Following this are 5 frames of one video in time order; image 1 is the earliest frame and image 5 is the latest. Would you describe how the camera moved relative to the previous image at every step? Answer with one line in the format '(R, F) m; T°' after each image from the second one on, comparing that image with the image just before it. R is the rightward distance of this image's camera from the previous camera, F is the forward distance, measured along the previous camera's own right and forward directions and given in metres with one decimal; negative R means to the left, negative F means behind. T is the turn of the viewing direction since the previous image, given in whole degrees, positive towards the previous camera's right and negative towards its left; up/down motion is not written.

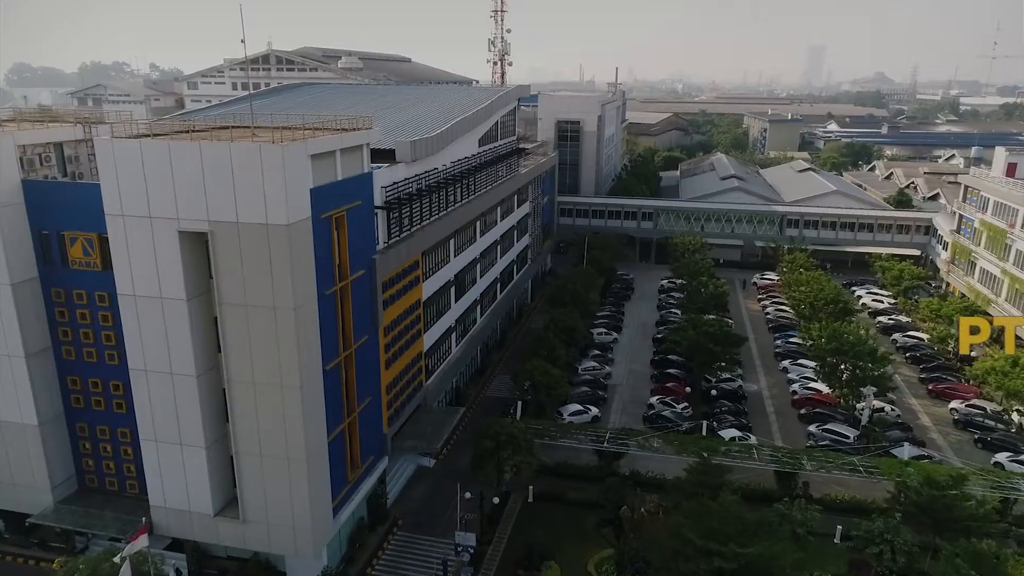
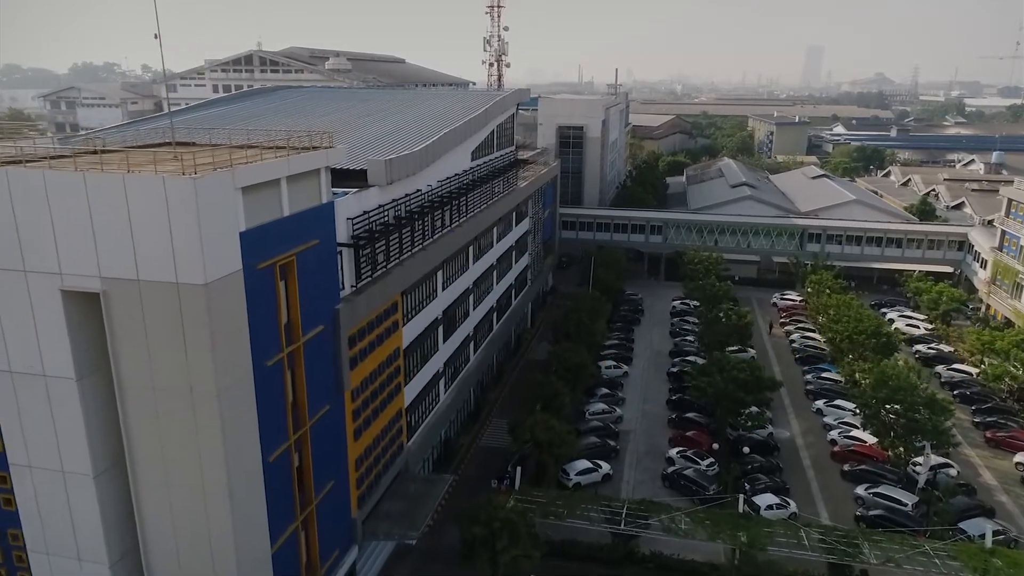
(0.0, +3.9) m; 0°
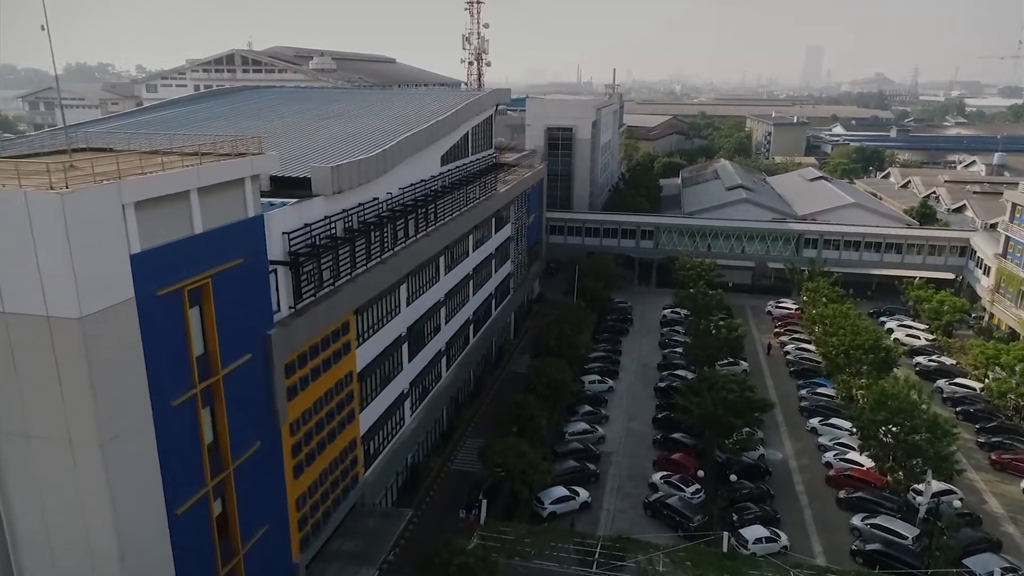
(+1.0, +1.7) m; 0°
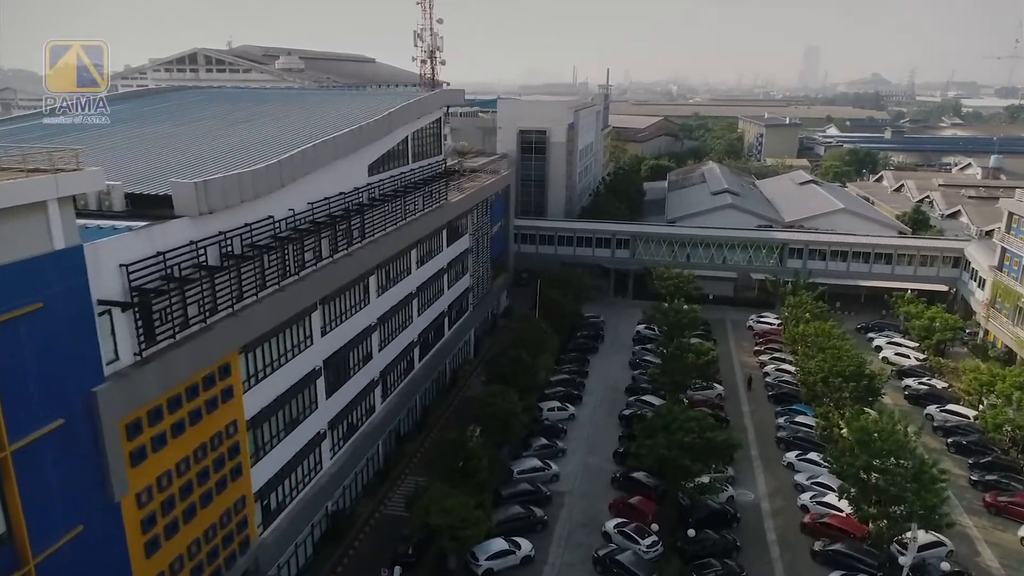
(+2.0, +2.6) m; 0°
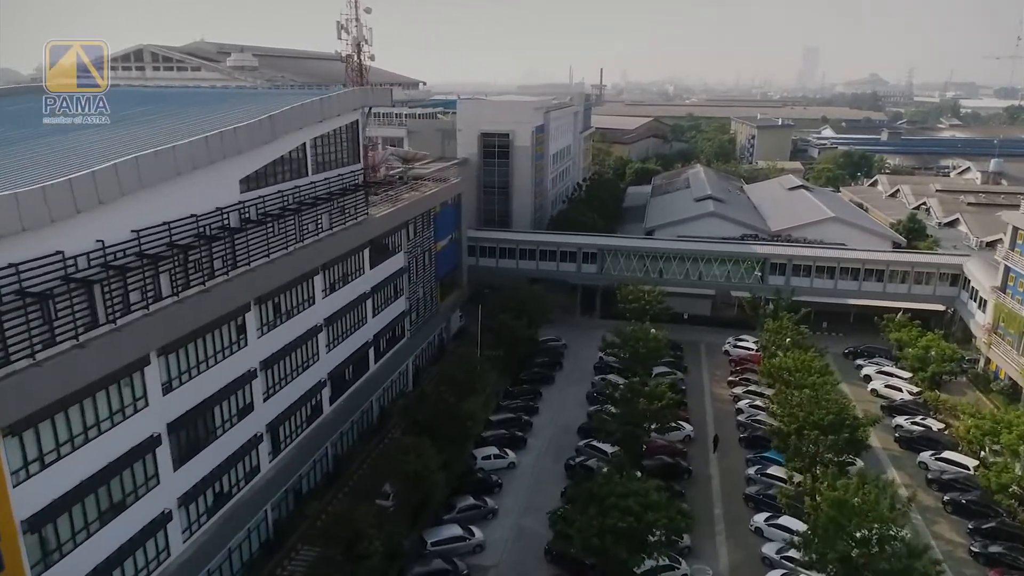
(+2.6, +3.8) m; 0°
